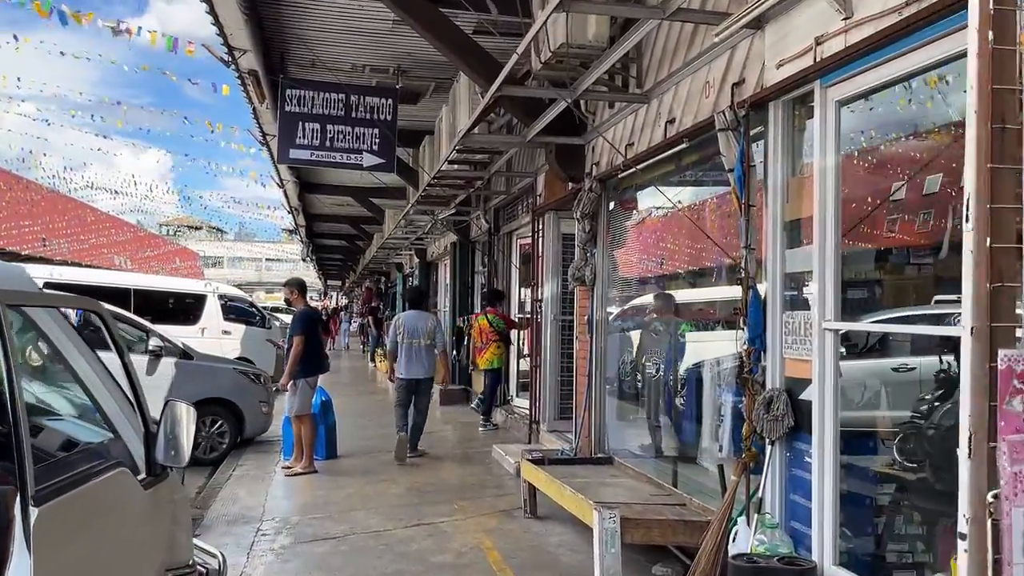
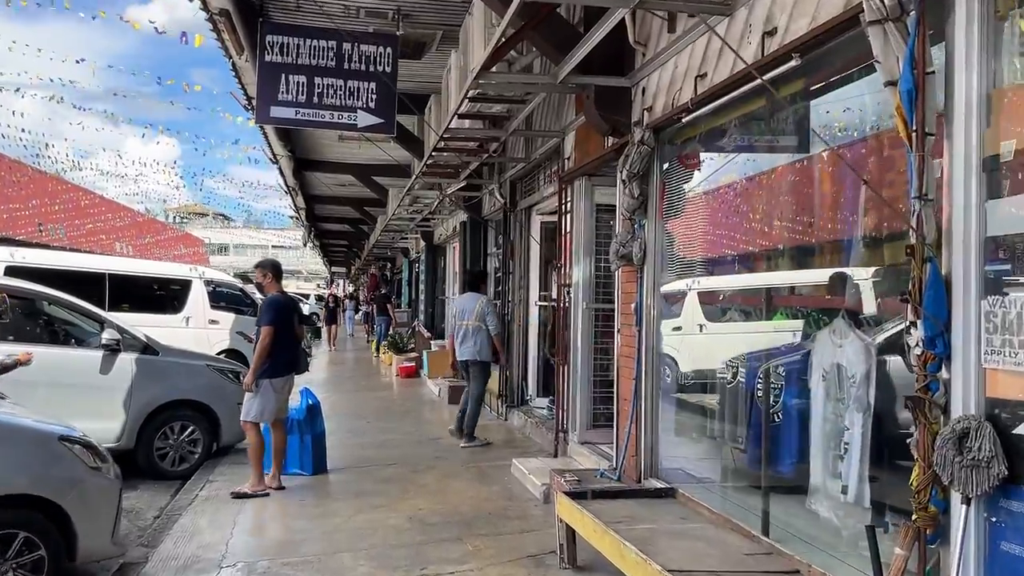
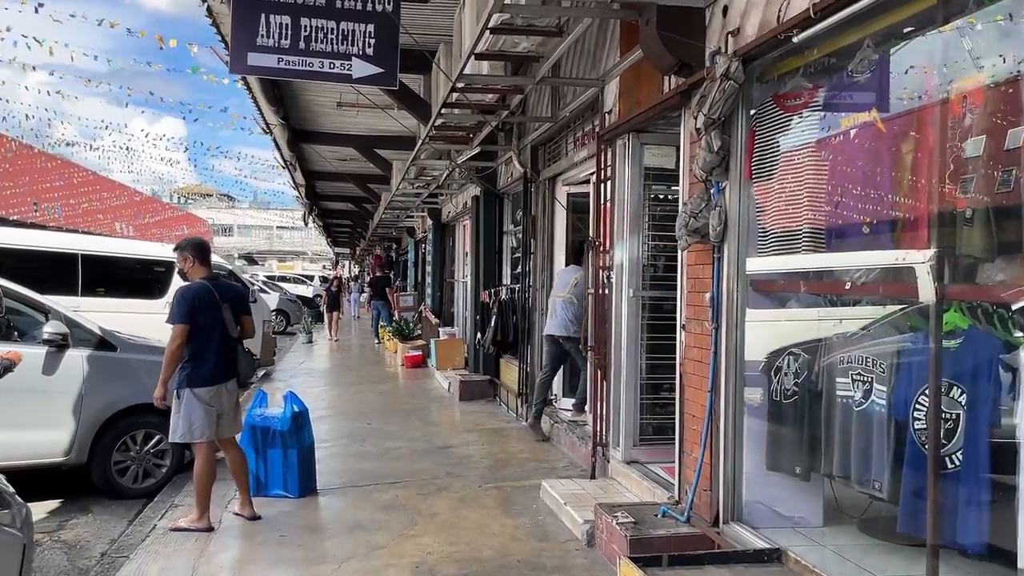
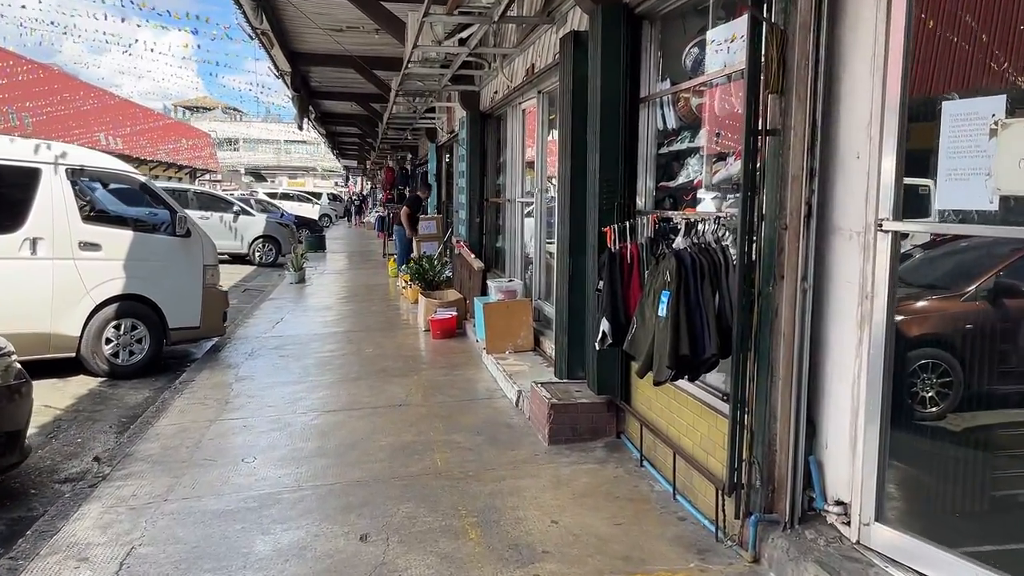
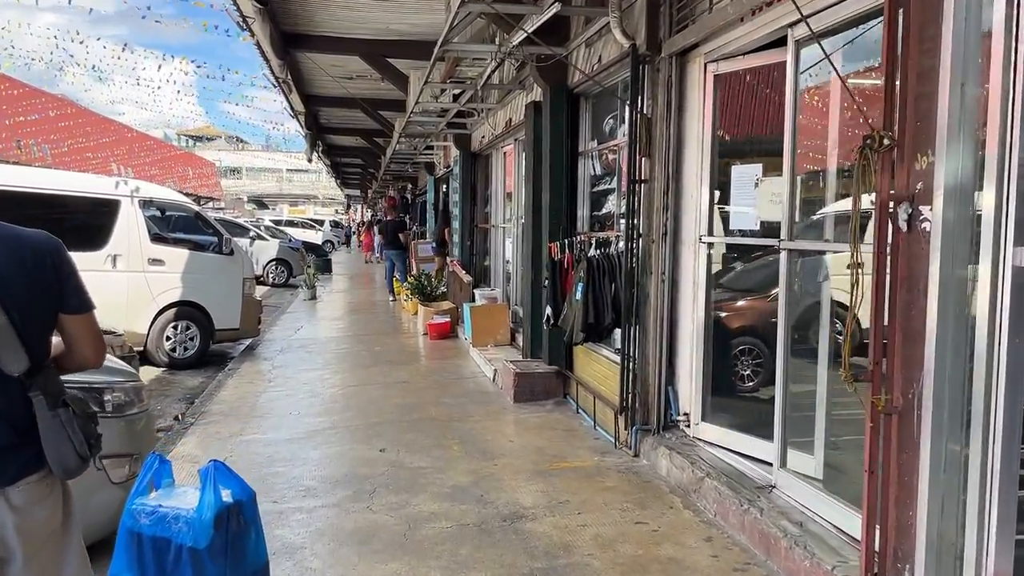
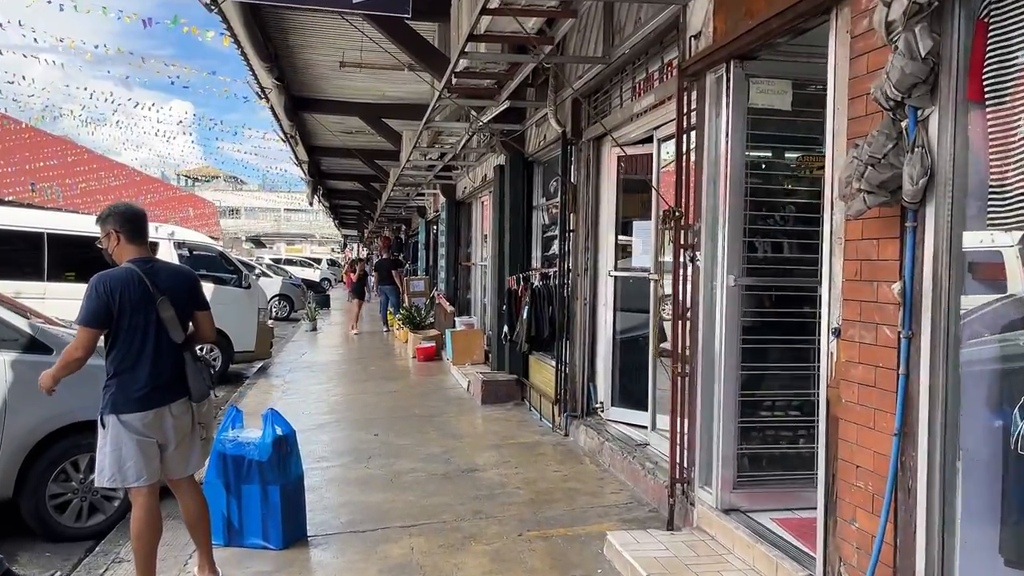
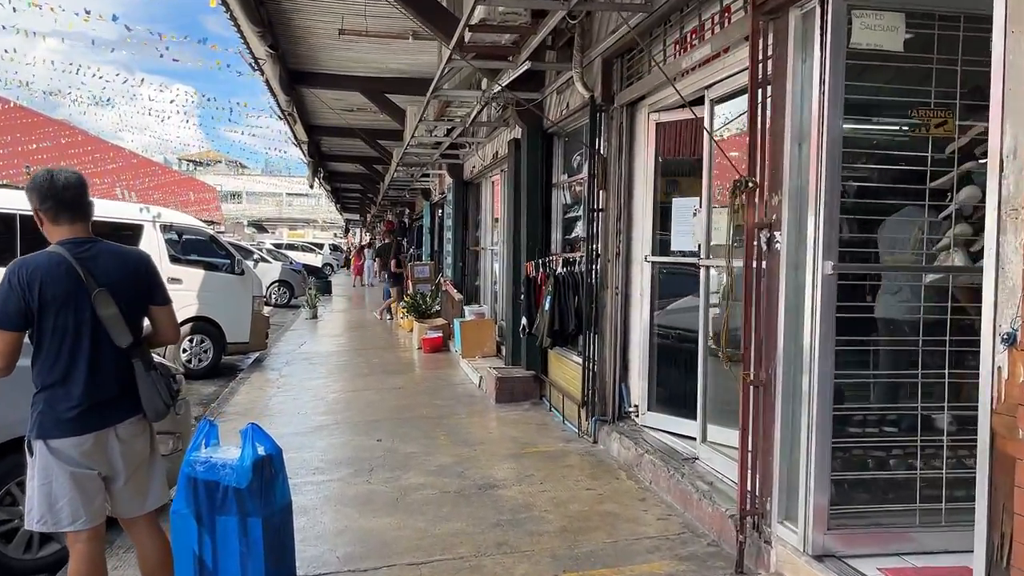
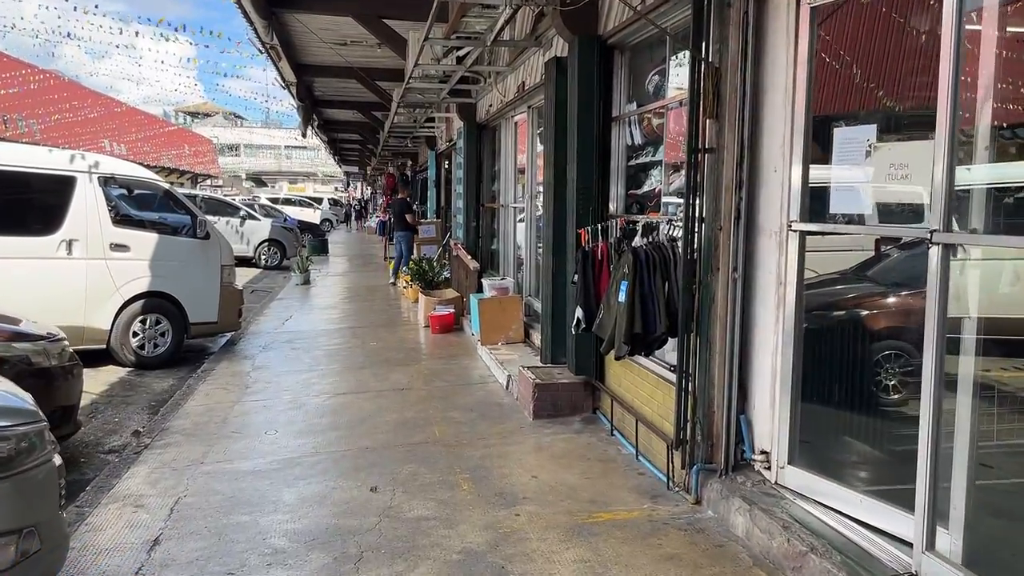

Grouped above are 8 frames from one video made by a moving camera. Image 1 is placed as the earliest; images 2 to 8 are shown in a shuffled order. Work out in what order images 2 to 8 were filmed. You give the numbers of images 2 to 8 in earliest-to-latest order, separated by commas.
2, 3, 6, 7, 5, 8, 4
